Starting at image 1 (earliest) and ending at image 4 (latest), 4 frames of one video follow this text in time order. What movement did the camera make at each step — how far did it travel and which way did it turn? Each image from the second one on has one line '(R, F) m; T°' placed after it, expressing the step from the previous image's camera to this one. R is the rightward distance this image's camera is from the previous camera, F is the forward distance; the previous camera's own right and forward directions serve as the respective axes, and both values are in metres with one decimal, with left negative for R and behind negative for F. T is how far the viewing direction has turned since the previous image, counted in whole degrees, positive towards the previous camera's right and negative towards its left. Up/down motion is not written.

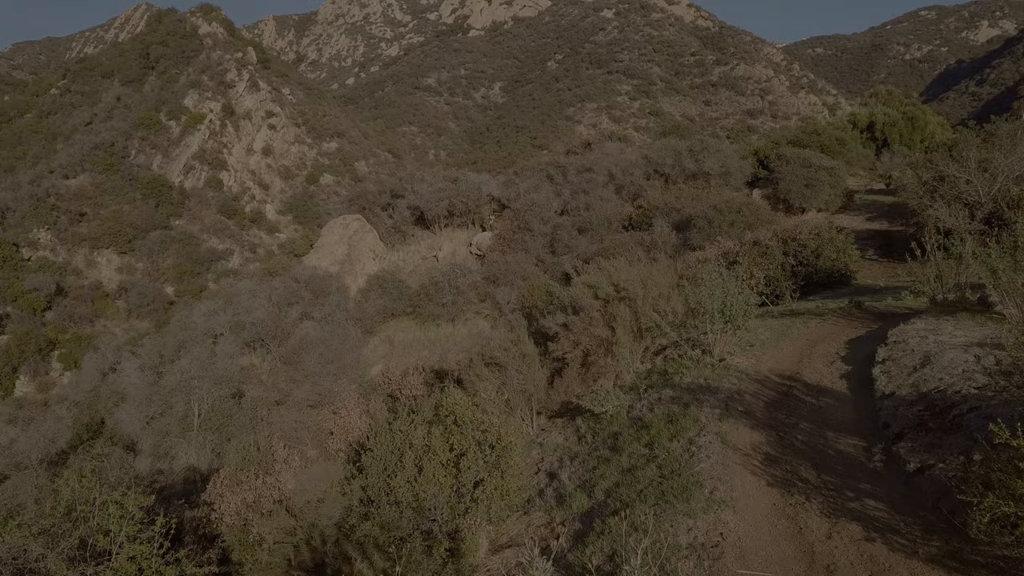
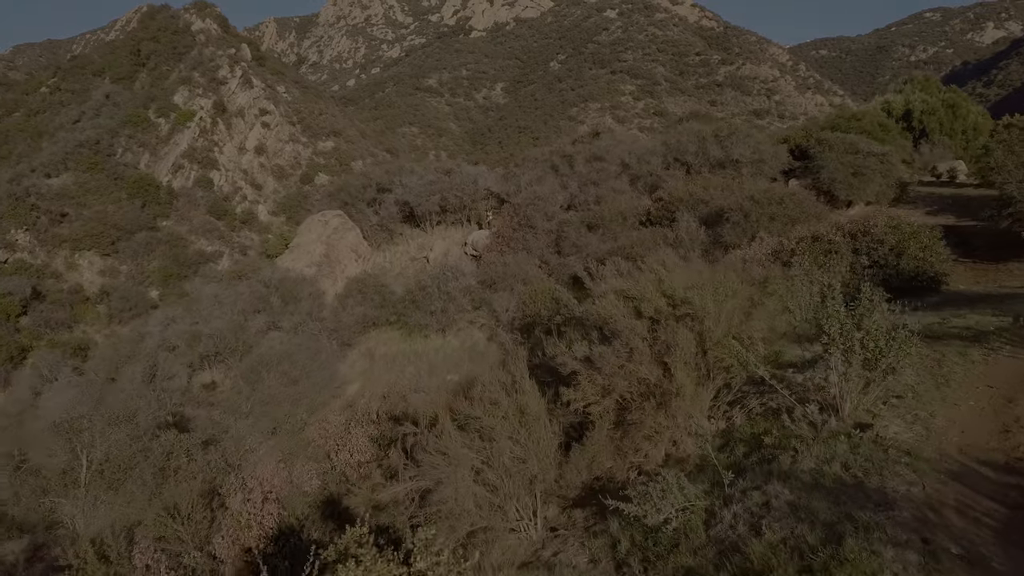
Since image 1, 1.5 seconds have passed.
(+0.1, +2.6) m; 0°
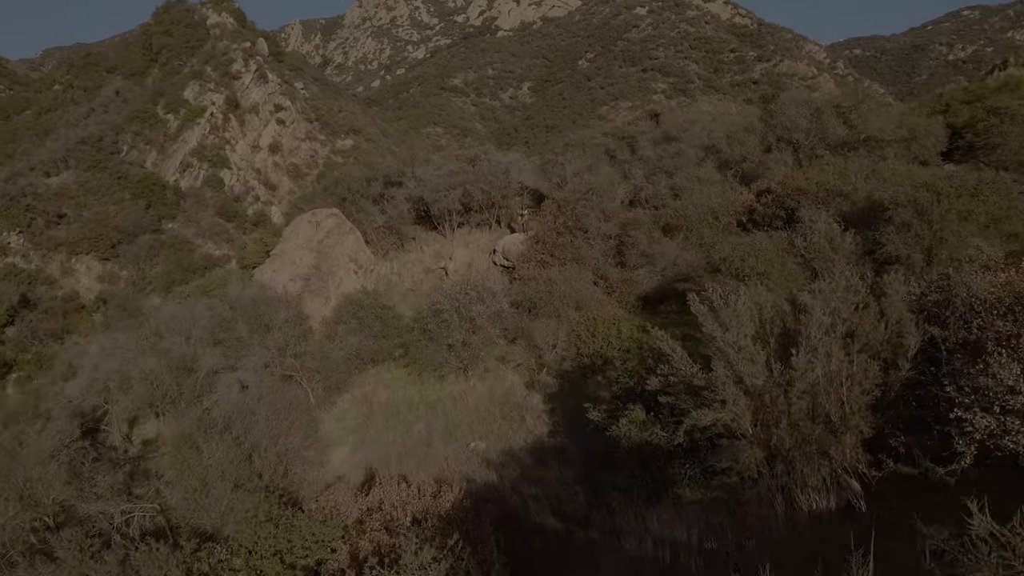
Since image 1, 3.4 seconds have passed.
(-0.3, +4.5) m; -2°
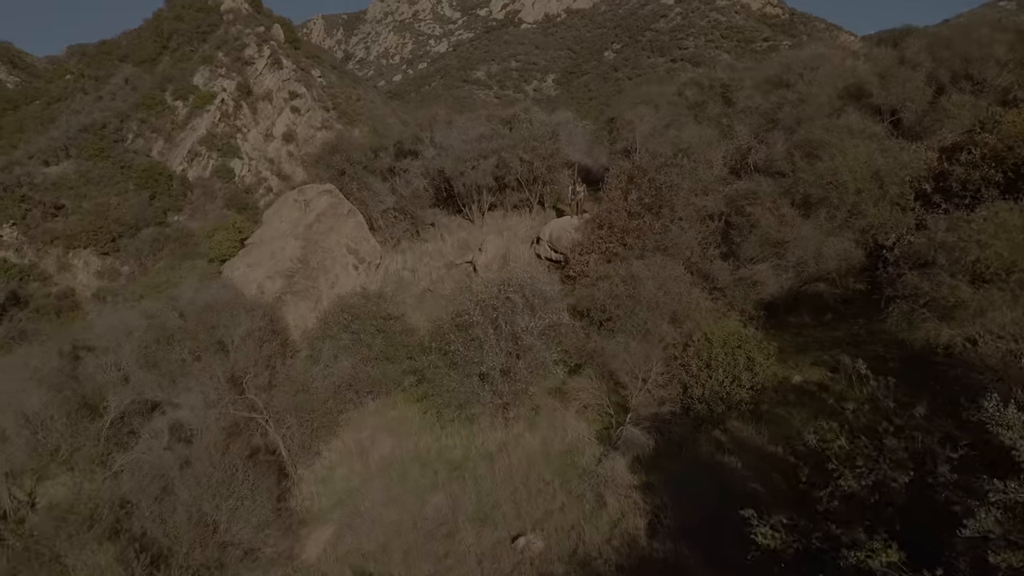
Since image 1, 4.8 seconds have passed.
(-0.4, +3.9) m; -1°
